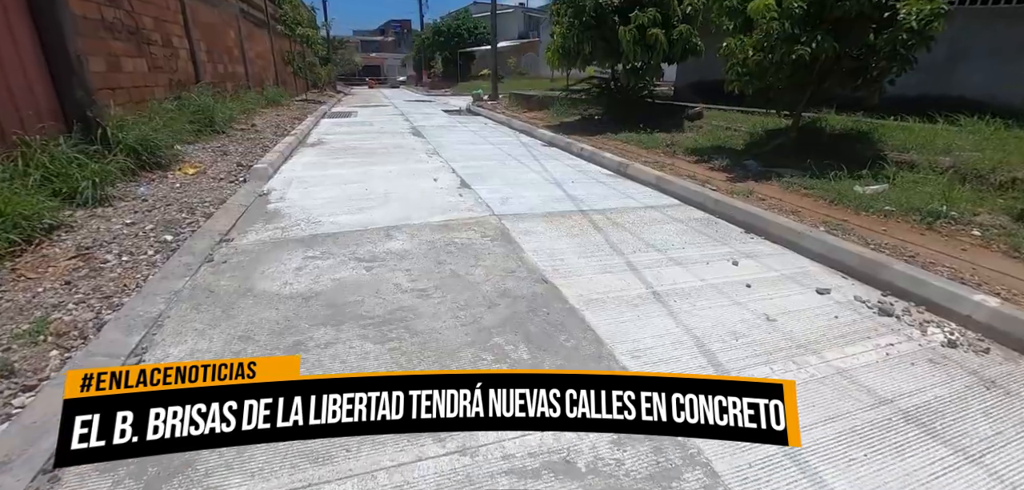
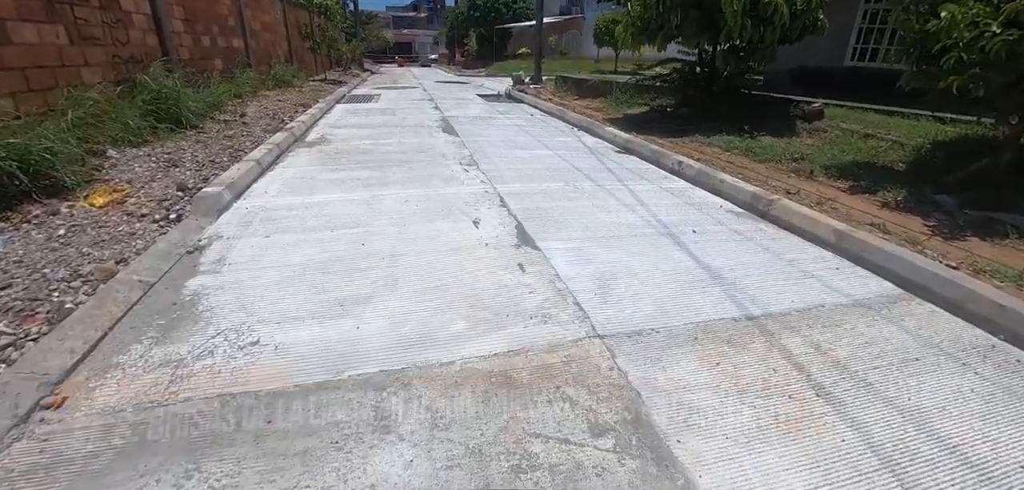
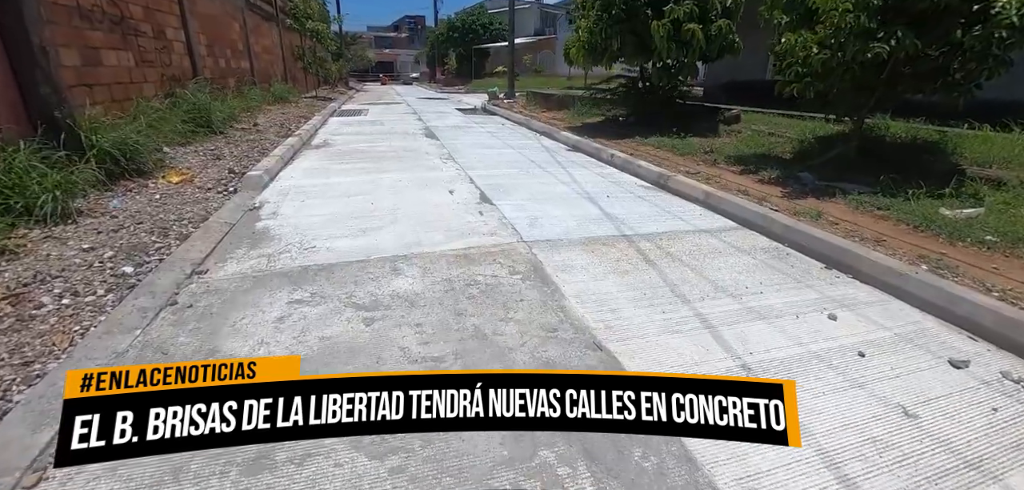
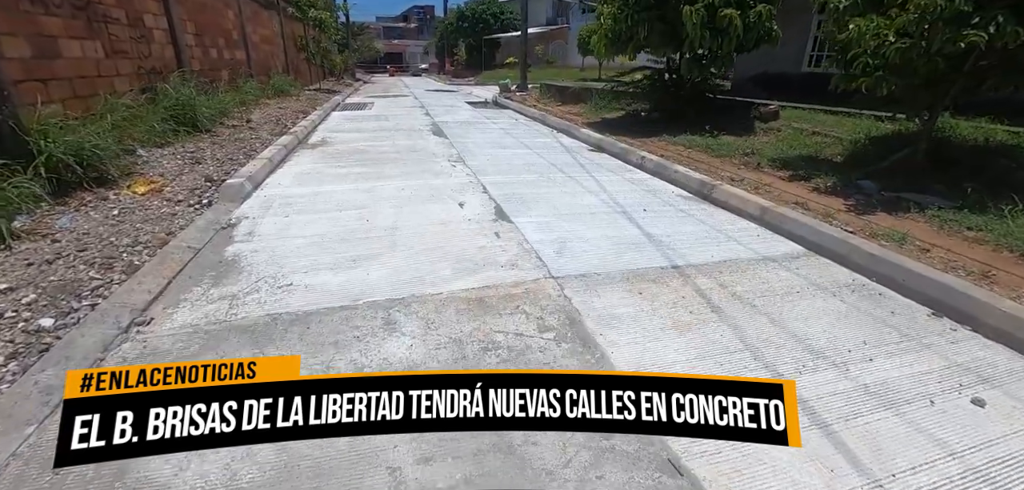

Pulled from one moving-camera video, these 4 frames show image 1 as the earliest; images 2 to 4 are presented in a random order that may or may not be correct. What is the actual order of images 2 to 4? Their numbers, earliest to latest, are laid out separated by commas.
3, 4, 2
